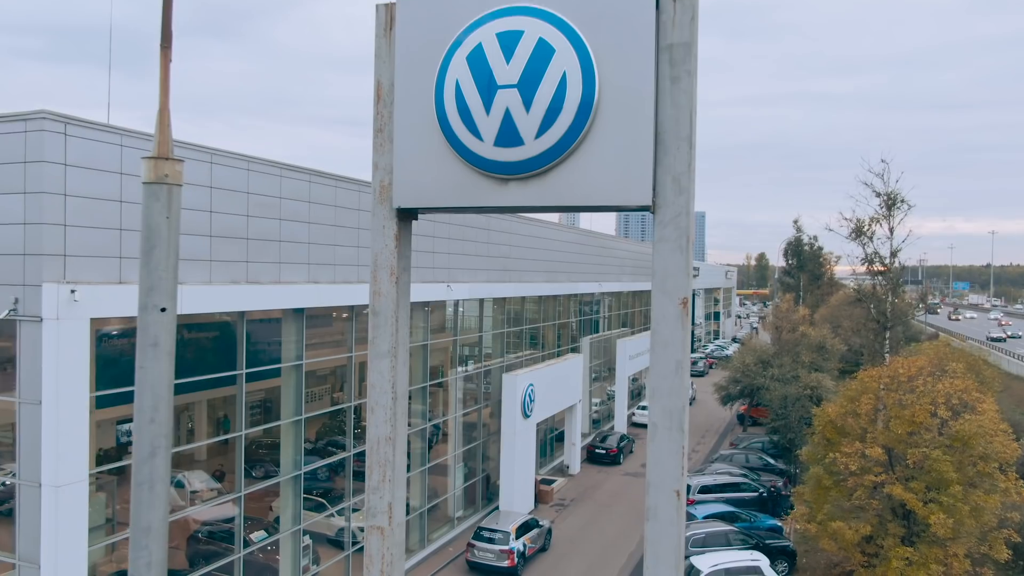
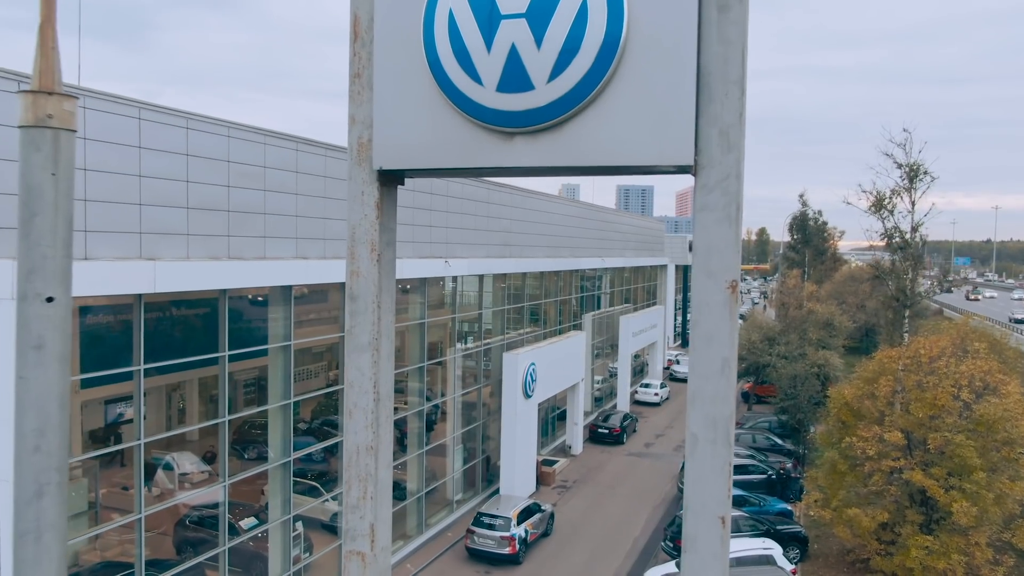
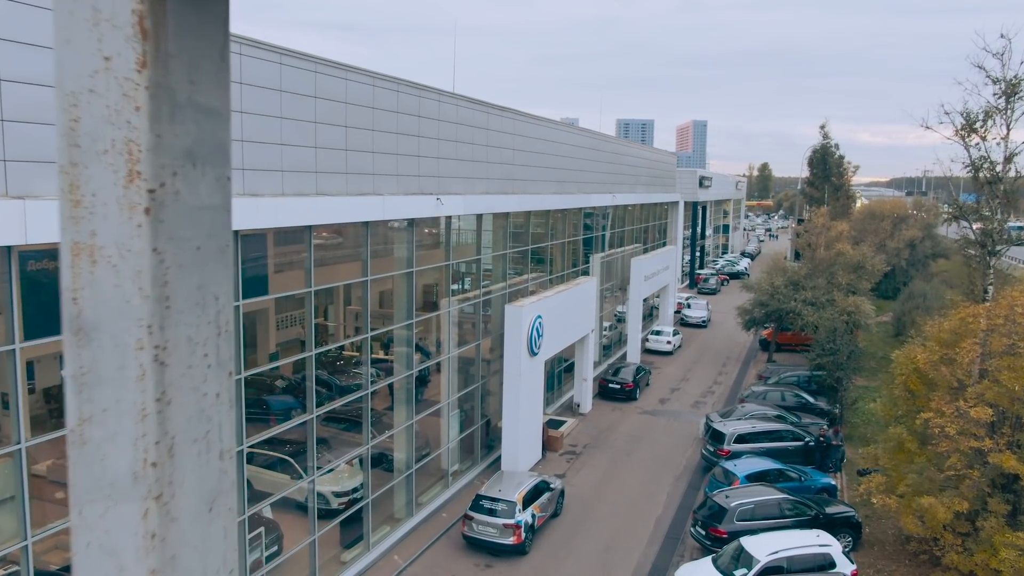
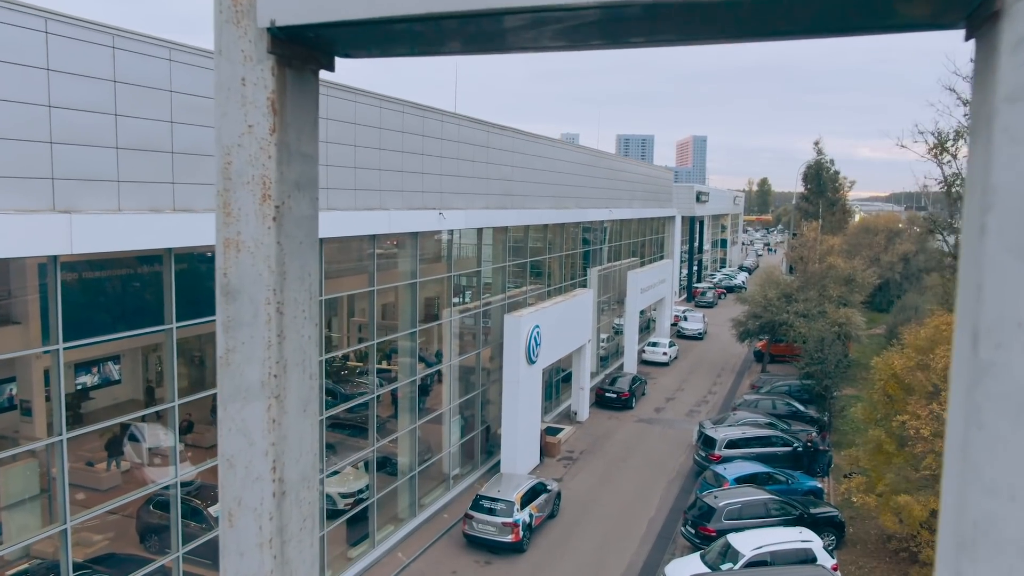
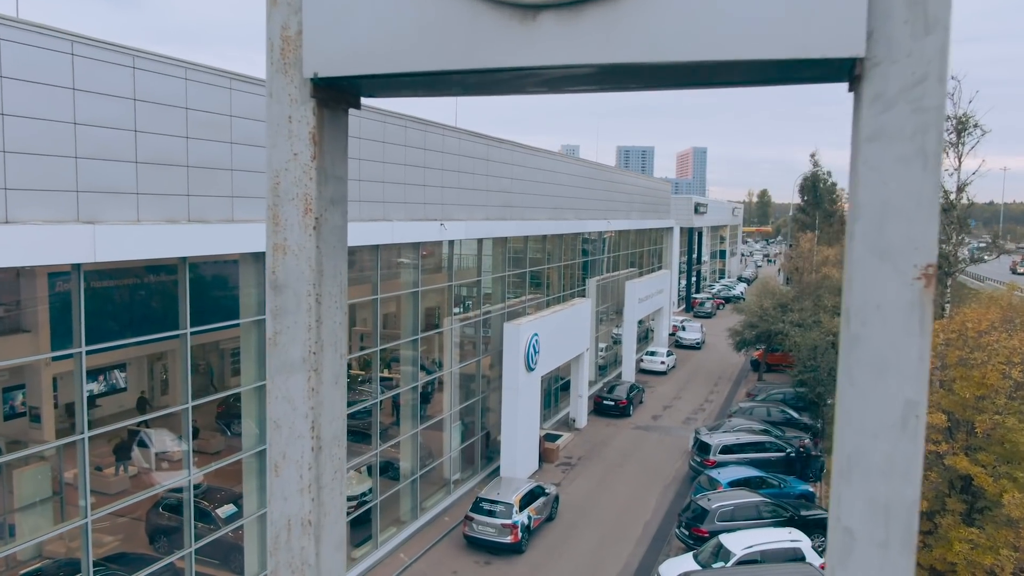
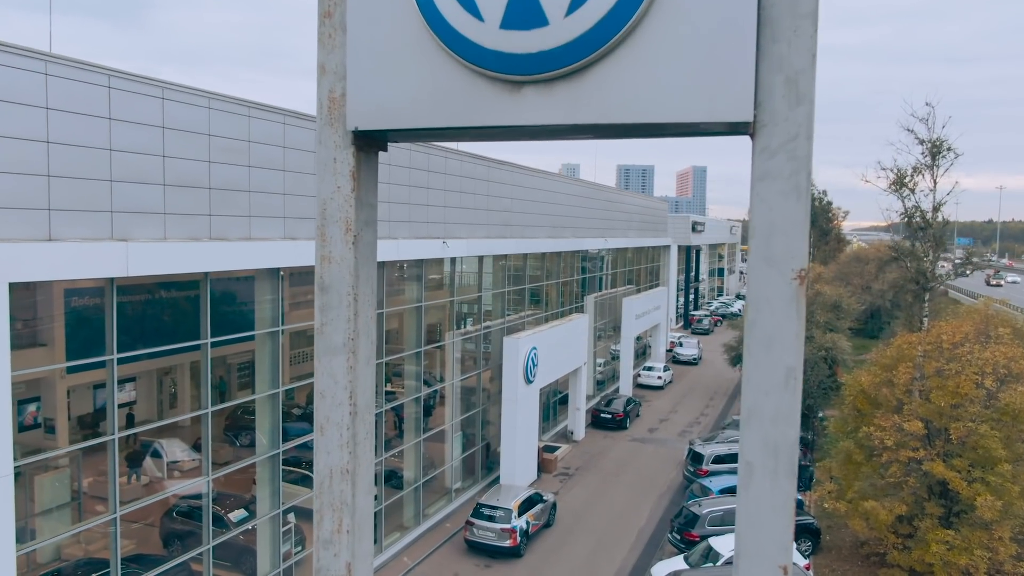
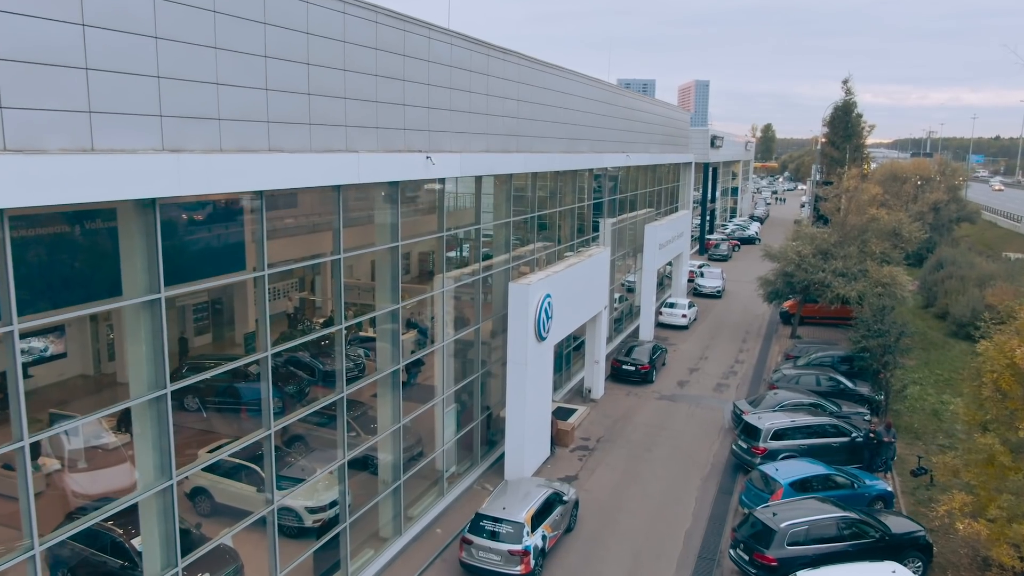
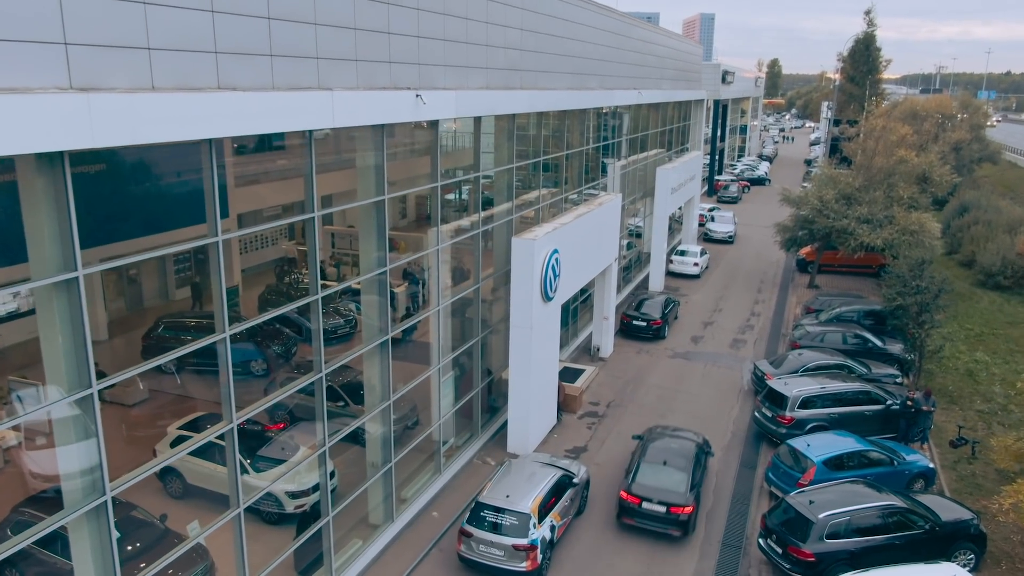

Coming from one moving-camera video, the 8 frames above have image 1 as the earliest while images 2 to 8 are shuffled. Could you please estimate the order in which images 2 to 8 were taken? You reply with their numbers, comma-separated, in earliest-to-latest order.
2, 6, 5, 4, 3, 7, 8
